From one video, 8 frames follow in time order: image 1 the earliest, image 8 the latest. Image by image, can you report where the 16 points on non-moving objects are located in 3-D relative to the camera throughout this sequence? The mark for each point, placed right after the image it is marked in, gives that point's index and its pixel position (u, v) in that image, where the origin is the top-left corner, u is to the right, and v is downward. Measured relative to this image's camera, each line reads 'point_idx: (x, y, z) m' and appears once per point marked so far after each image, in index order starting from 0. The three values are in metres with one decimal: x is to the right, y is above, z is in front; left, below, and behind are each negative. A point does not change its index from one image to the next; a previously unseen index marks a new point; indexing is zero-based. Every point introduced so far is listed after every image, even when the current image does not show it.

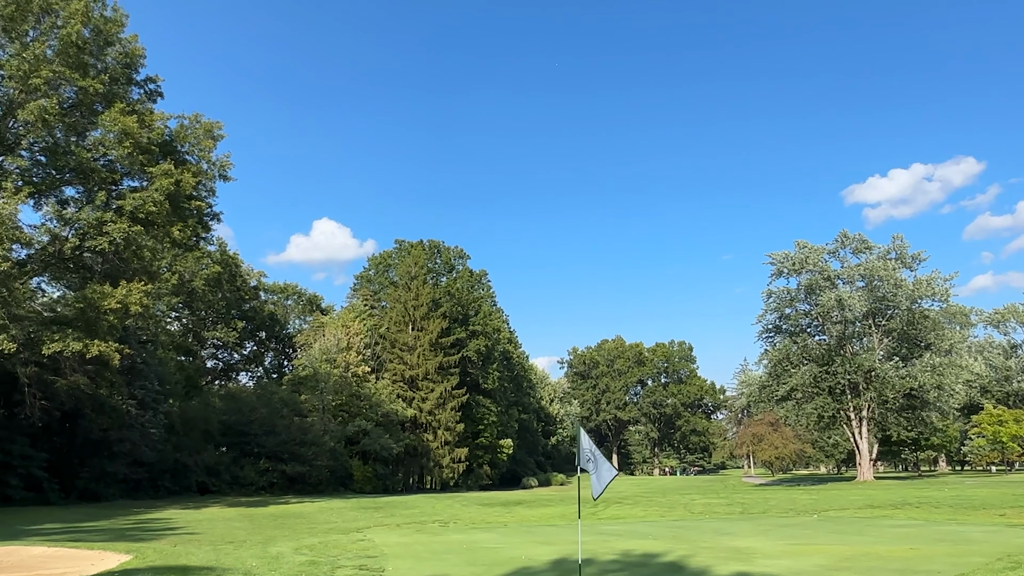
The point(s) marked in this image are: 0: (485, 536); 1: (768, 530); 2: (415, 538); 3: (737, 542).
0: (-0.7, -6.6, +19.2) m
1: (+6.8, -6.4, +18.9) m
2: (-2.5, -6.6, +18.9) m
3: (+5.0, -5.6, +15.8) m
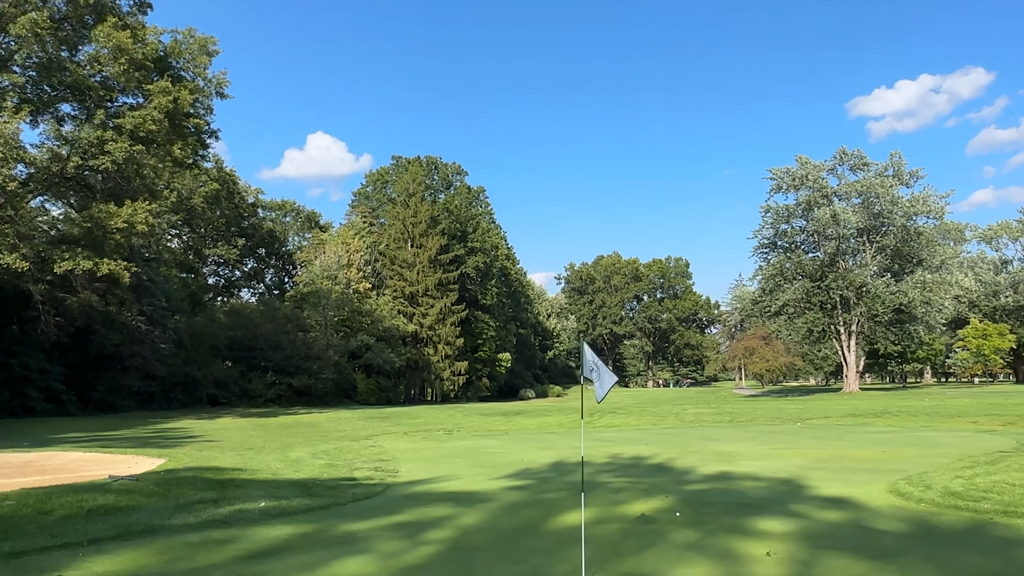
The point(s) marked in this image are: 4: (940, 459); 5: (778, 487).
0: (-0.7, -4.4, +20.5) m
1: (+6.8, -4.2, +20.2) m
2: (-2.5, -4.4, +20.2) m
3: (+5.0, -3.8, +17.0) m
4: (+7.9, -3.2, +13.2) m
5: (+3.7, -2.8, +9.9) m
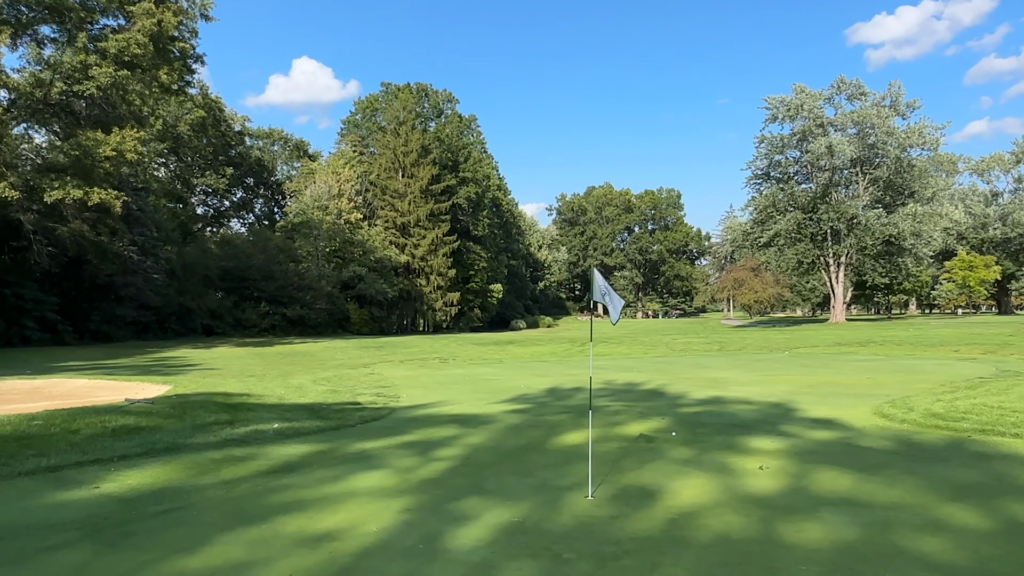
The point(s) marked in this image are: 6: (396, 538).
0: (-0.8, -2.4, +21.0) m
1: (+6.7, -2.2, +20.7) m
2: (-2.6, -2.4, +20.6) m
3: (+5.0, -2.1, +17.6) m
4: (+7.8, -1.8, +13.7) m
5: (+3.7, -1.8, +10.4) m
6: (-0.7, -1.6, +4.5) m
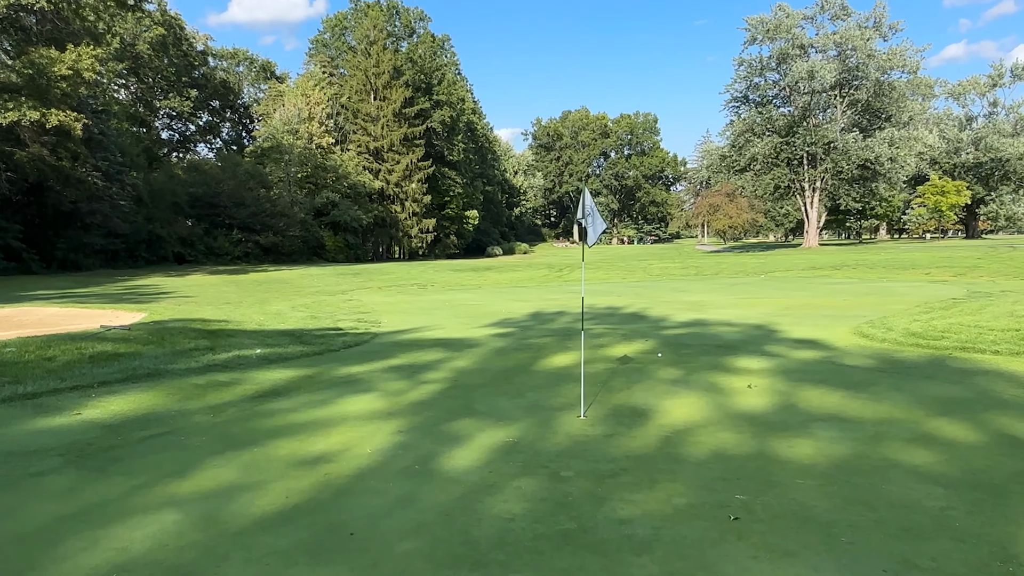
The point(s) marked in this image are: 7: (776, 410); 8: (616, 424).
0: (-1.4, -0.2, +20.9) m
1: (+6.1, 0.0, +20.9) m
2: (-3.2, -0.3, +20.5) m
3: (+4.5, -0.2, +17.7) m
4: (+7.5, -0.3, +13.9) m
5: (+3.5, -0.6, +10.4) m
6: (-0.7, -1.1, +4.4) m
7: (+2.0, -0.9, +5.5) m
8: (+0.8, -1.0, +5.3) m
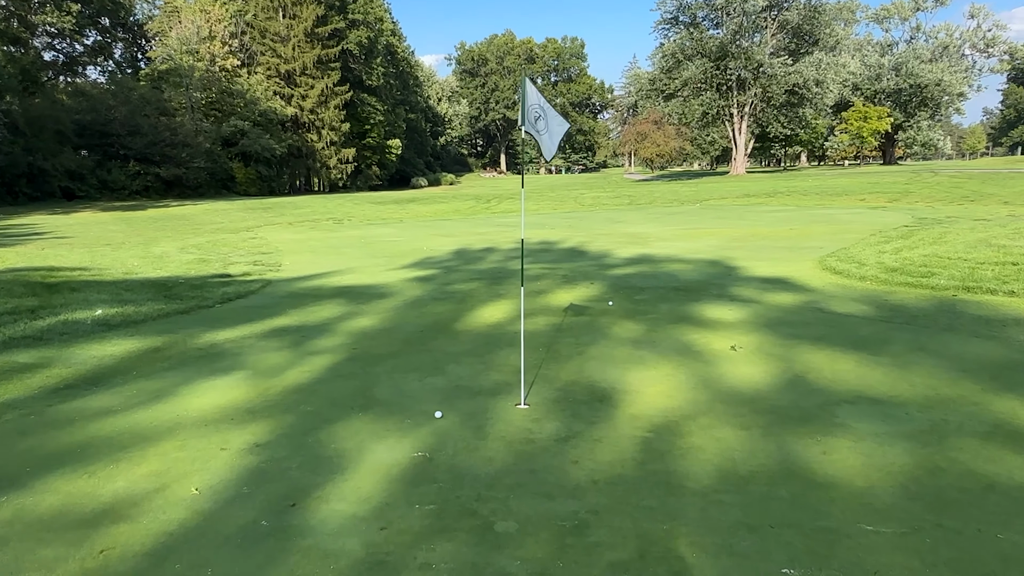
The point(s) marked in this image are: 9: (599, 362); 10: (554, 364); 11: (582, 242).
0: (-3.5, +1.5, +18.9) m
1: (+4.0, +1.9, +19.7) m
2: (-5.2, +1.4, +18.4) m
3: (+2.7, +1.4, +16.4) m
4: (+6.1, +1.0, +12.9) m
5: (+2.5, +0.2, +9.1) m
6: (-1.1, -0.9, +2.8) m
7: (+1.5, -0.6, +4.1) m
8: (+0.3, -0.7, +3.8) m
9: (+0.6, -0.5, +4.8) m
10: (+0.3, -0.5, +4.8) m
11: (+1.3, +0.9, +13.3) m
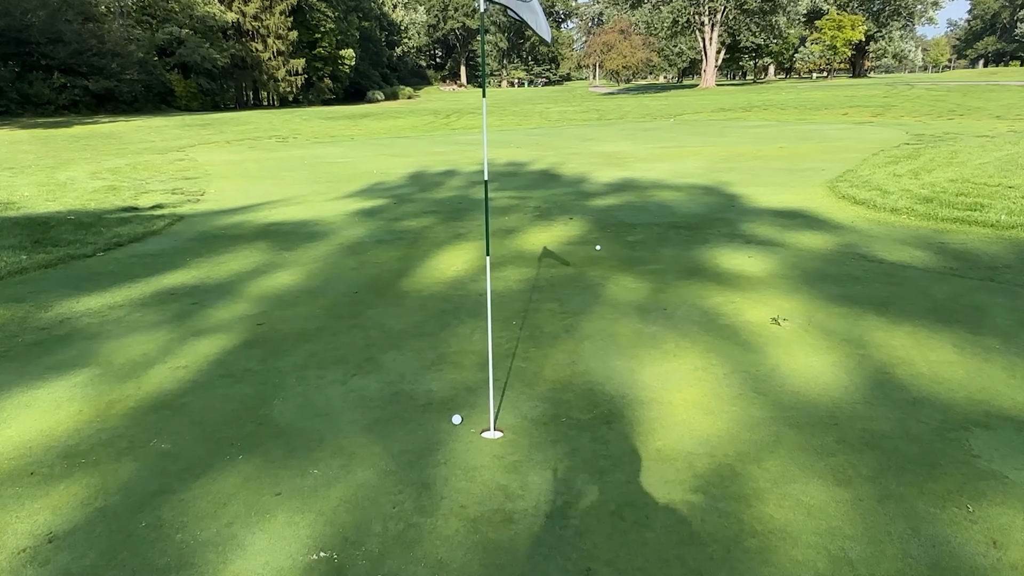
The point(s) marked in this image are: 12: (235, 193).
0: (-4.4, +3.3, +17.0) m
1: (+3.1, +3.9, +18.1) m
2: (-6.1, +3.1, +16.4) m
3: (+2.0, +2.9, +14.8) m
4: (+5.5, +2.2, +11.6) m
5: (+2.1, +1.0, +7.8) m
6: (-1.2, -0.9, +1.4) m
7: (+1.4, -0.4, +2.8) m
8: (+0.2, -0.6, +2.5) m
9: (+0.4, -0.3, +3.5) m
10: (+0.1, -0.3, +3.5) m
11: (+0.7, +2.0, +11.8) m
12: (-4.1, +1.4, +10.5) m
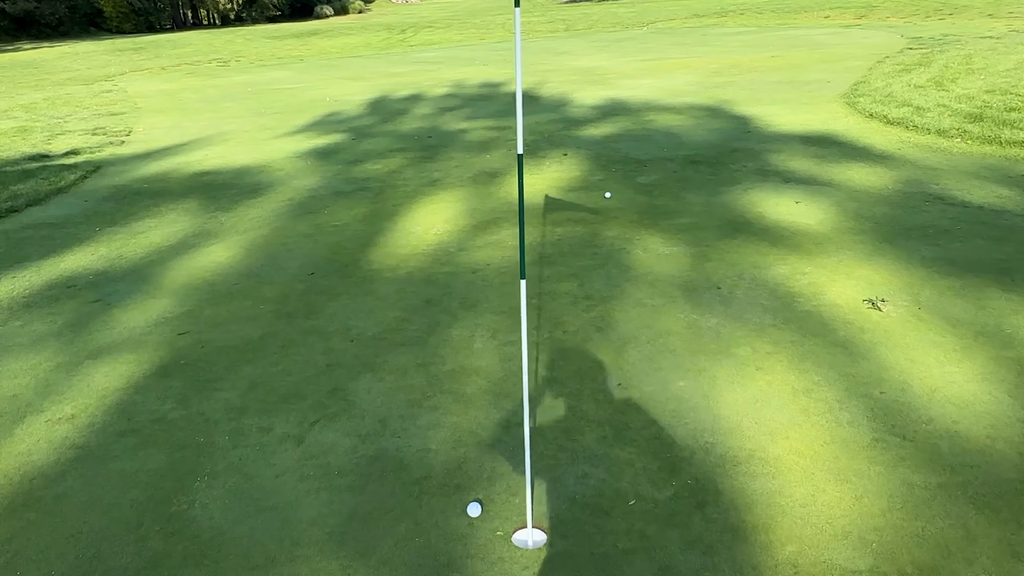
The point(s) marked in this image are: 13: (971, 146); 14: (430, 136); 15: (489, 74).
0: (-5.1, +4.6, +15.4) m
1: (+2.2, +5.6, +16.7) m
2: (-6.7, +4.2, +14.7) m
3: (+1.3, +4.3, +13.5) m
4: (+5.1, +3.3, +10.6) m
5: (+1.9, +1.5, +6.7) m
6: (-1.0, -1.2, +0.5) m
7: (+1.5, -0.4, +2.0) m
8: (+0.3, -0.7, +1.6) m
9: (+0.5, -0.2, +2.6) m
10: (+0.2, -0.3, +2.5) m
11: (+0.3, +3.0, +10.5) m
12: (-4.4, +2.0, +9.1) m
13: (+3.2, +1.0, +5.0) m
14: (-0.8, +1.5, +7.0) m
15: (-0.4, +3.5, +11.8) m
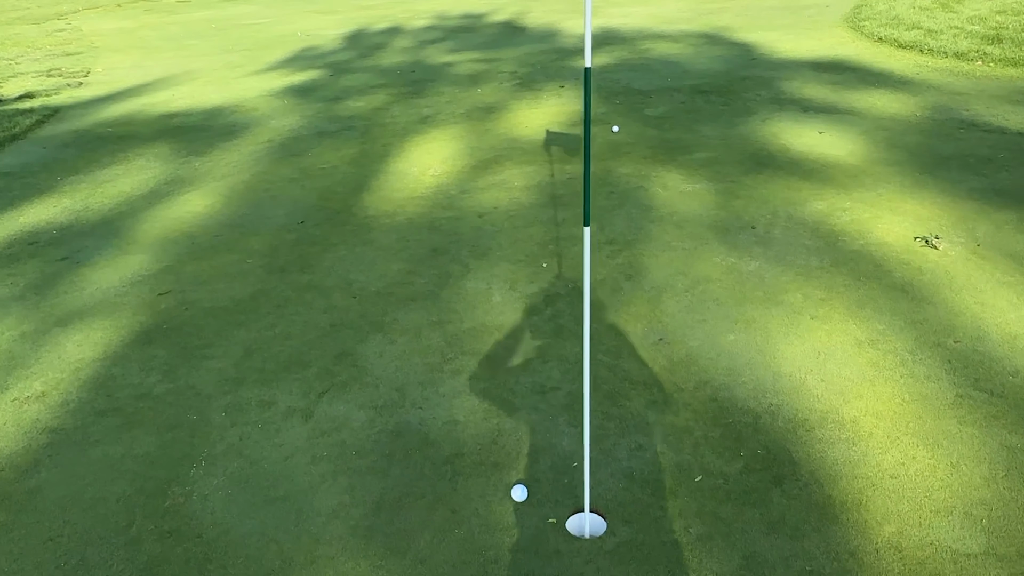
0: (-5.5, +5.7, +14.5) m
1: (+1.7, +7.0, +16.0) m
2: (-7.1, +5.2, +13.9) m
3: (+1.0, +5.4, +12.9) m
4: (+4.8, +4.3, +10.2) m
5: (+1.8, +2.1, +6.4) m
6: (-0.8, -1.2, +0.3) m
7: (+1.6, -0.2, +1.8) m
8: (+0.4, -0.6, +1.4) m
9: (+0.6, -0.1, +2.3) m
10: (+0.3, -0.1, +2.3) m
11: (0.0, +3.8, +10.0) m
12: (-4.6, +2.6, +8.5) m
13: (+3.2, +1.5, +4.7) m
14: (-0.9, +2.0, +6.6) m
15: (-0.7, +4.4, +11.2) m
